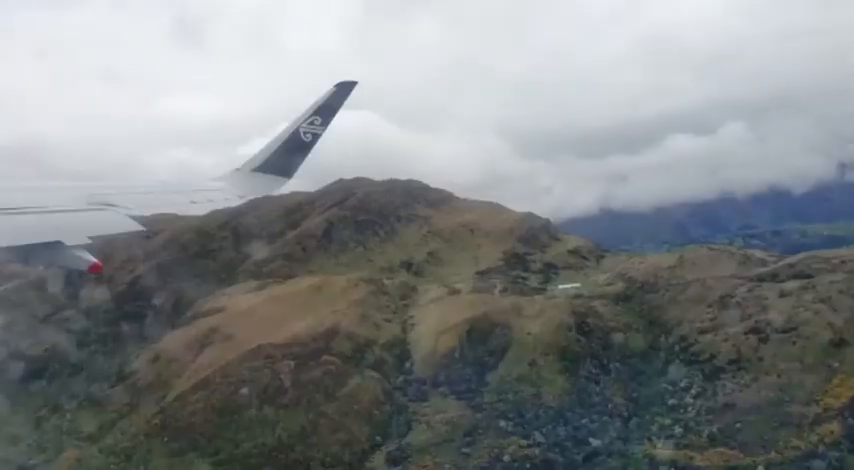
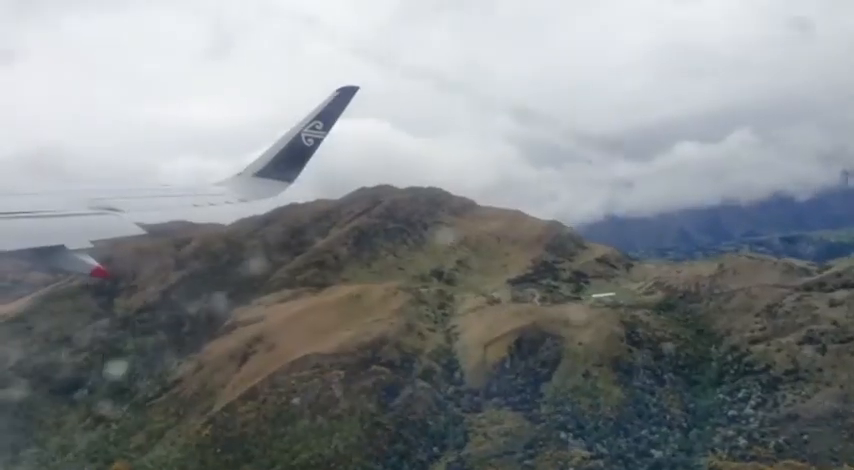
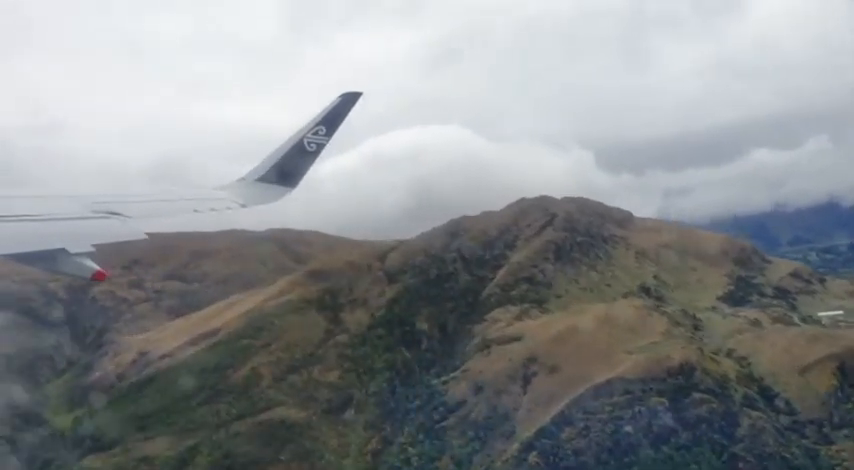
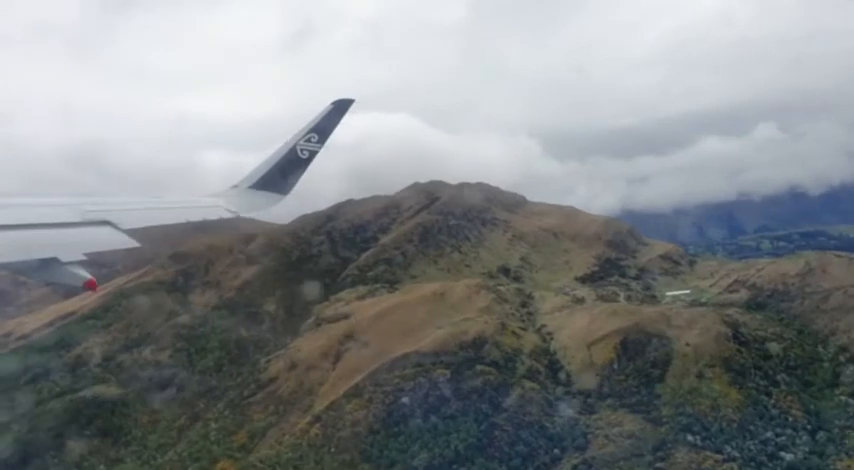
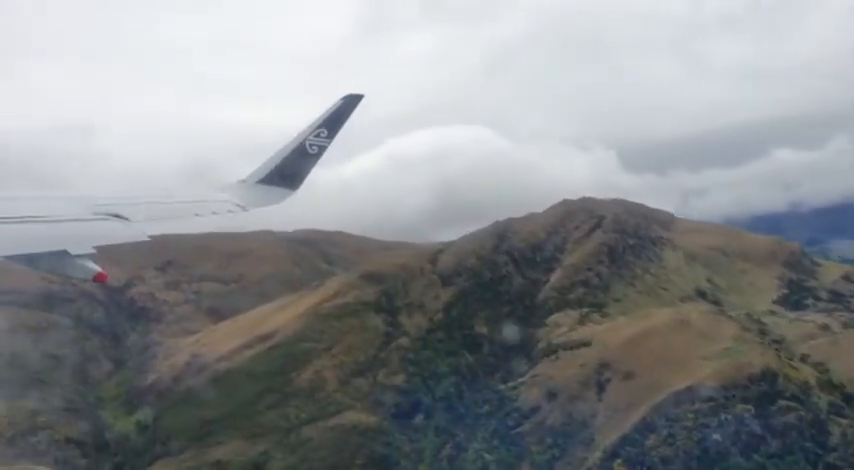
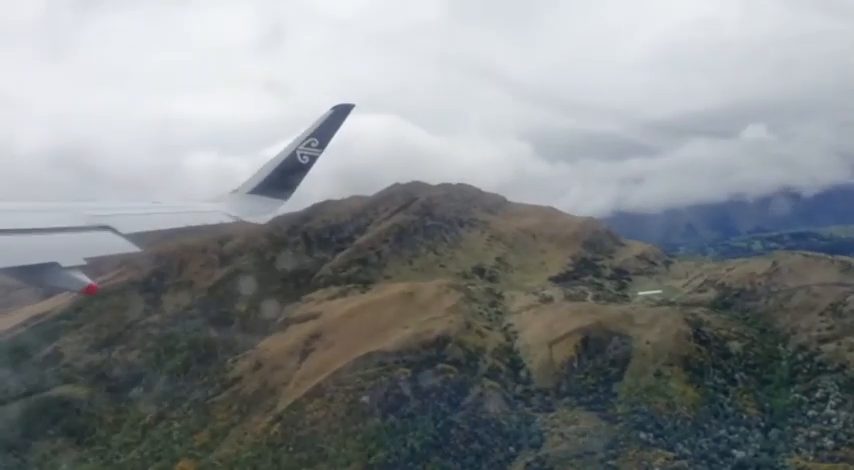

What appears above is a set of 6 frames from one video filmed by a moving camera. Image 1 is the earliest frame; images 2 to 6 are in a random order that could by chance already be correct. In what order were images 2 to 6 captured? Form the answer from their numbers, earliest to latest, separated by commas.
2, 6, 4, 3, 5
